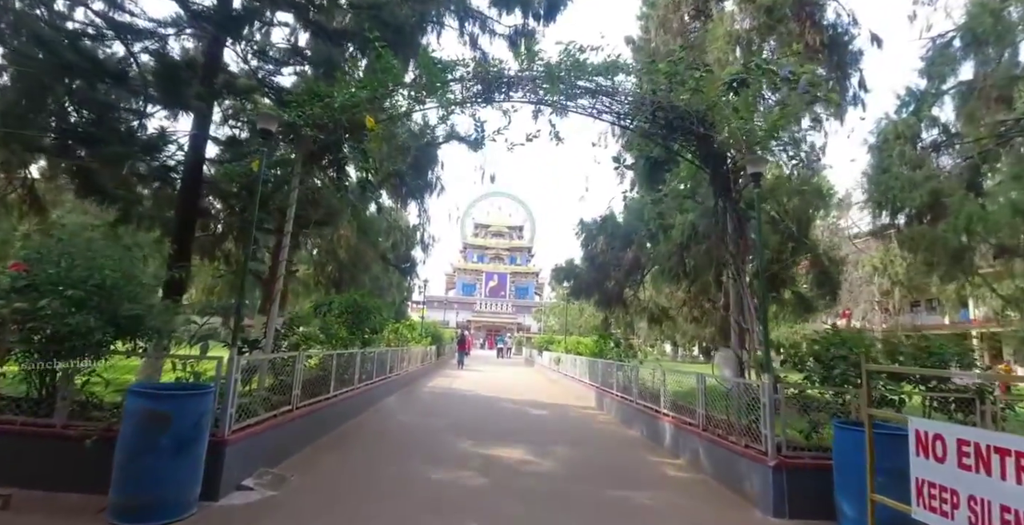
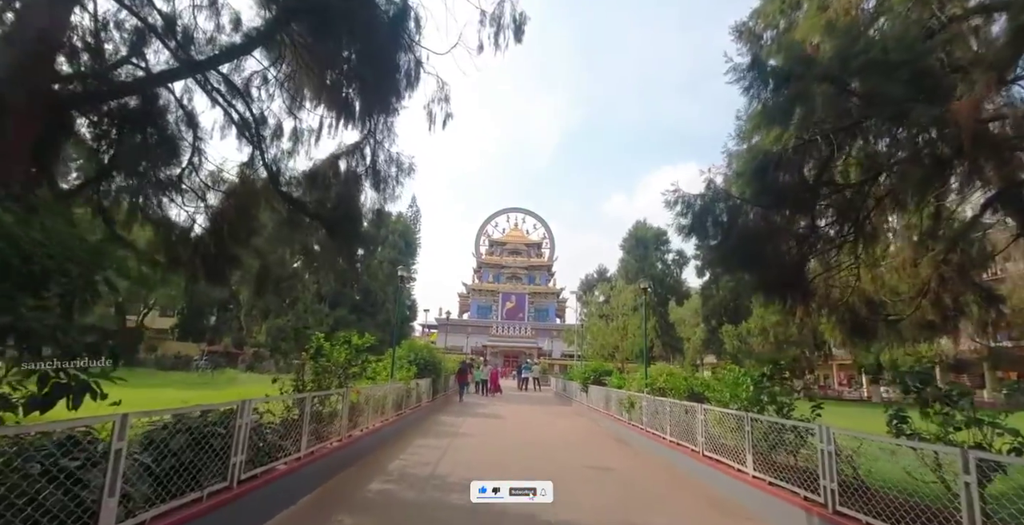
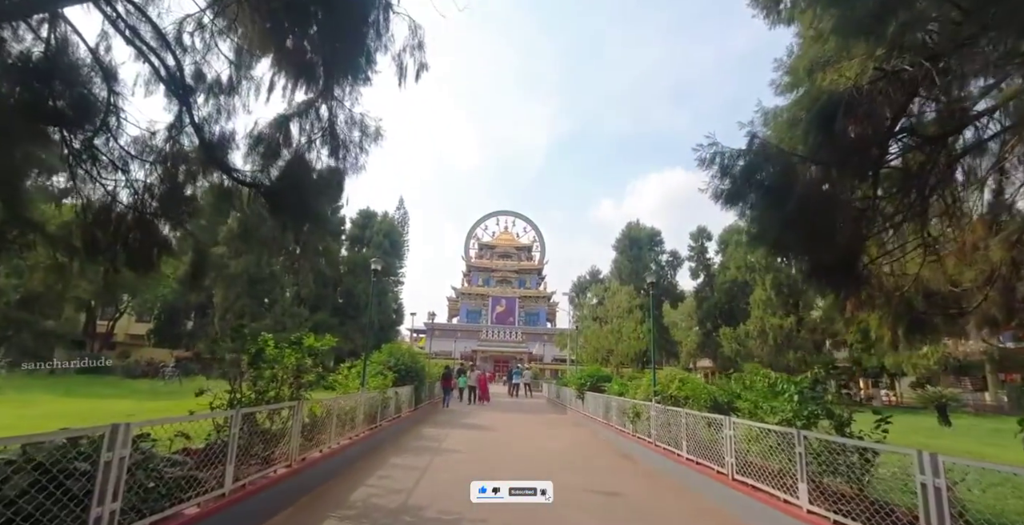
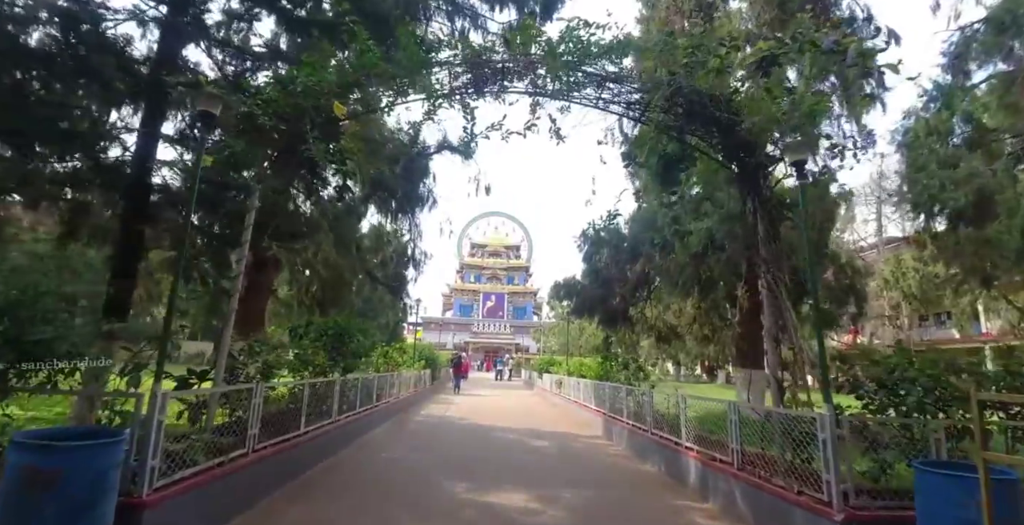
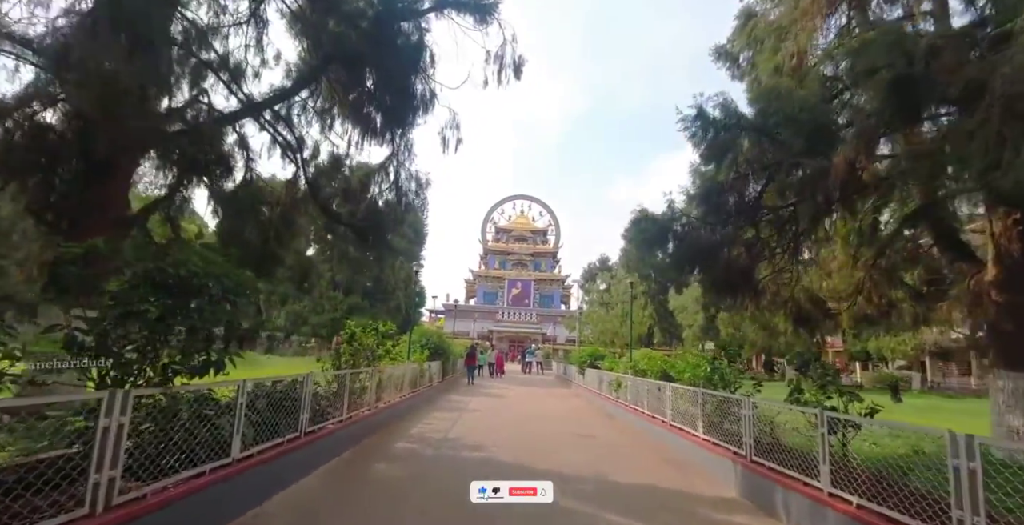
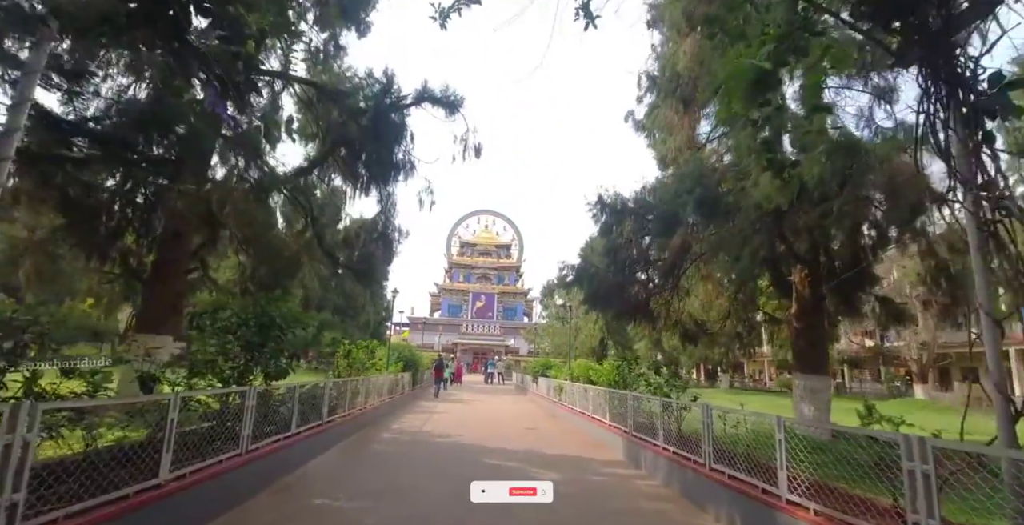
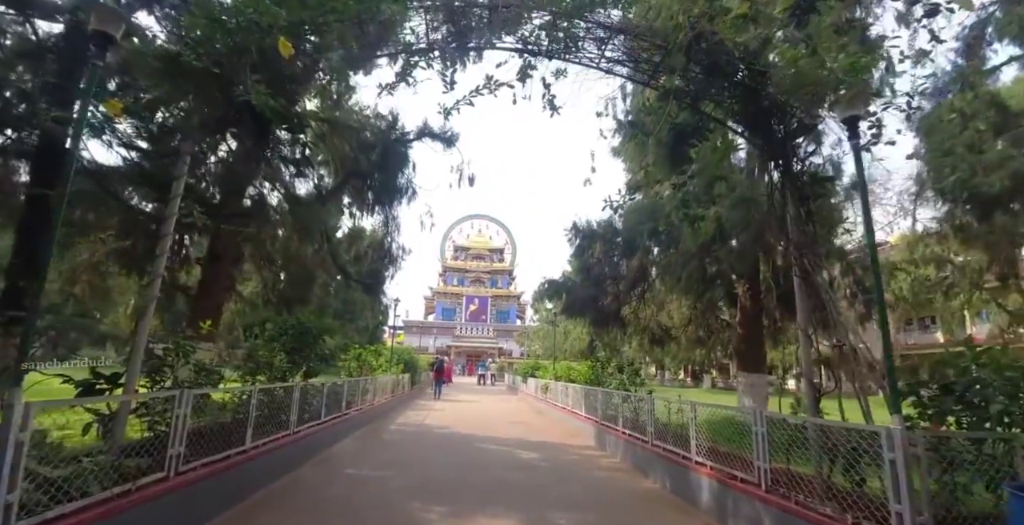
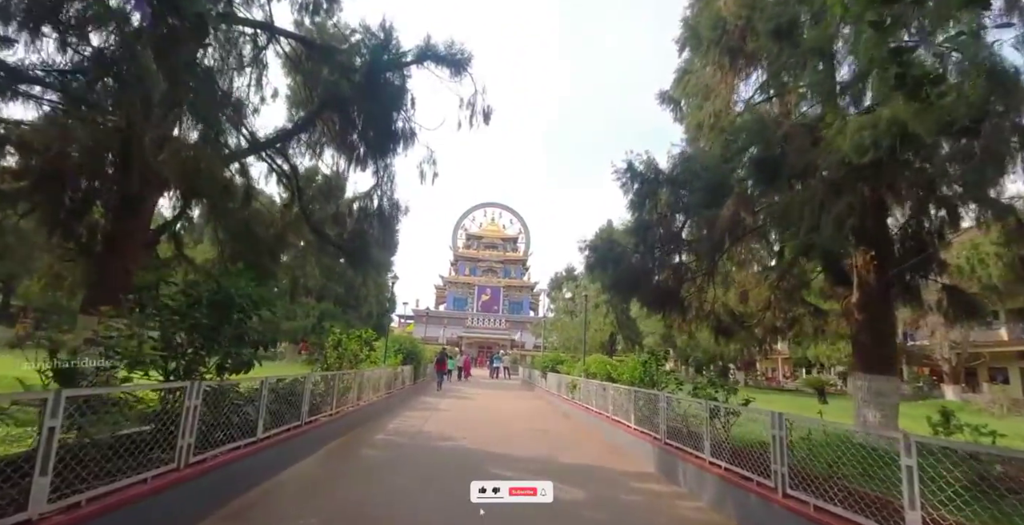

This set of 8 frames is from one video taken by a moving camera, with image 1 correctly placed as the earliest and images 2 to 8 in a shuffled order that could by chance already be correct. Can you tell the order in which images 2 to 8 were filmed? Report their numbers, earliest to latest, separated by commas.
4, 7, 6, 8, 5, 2, 3
